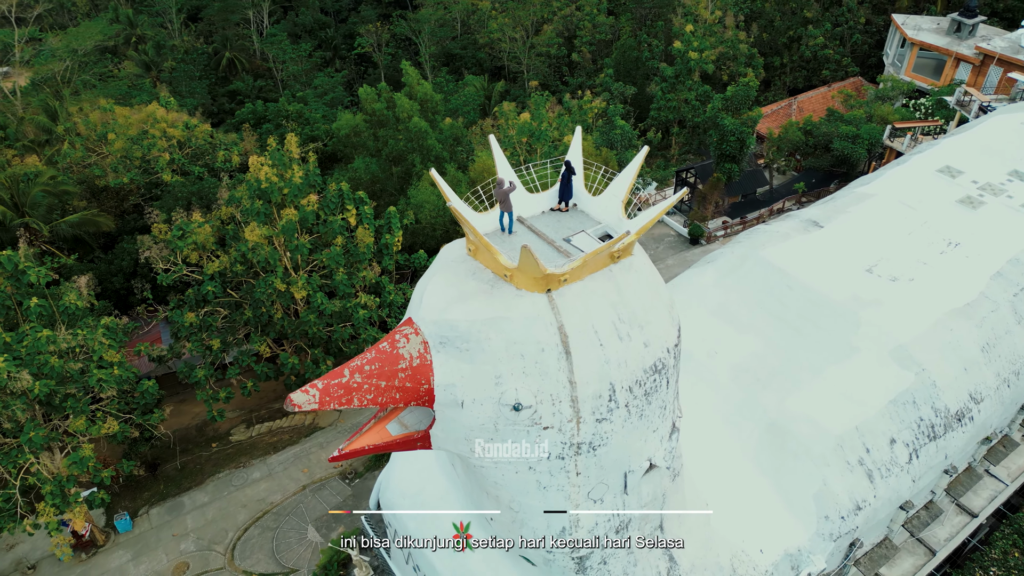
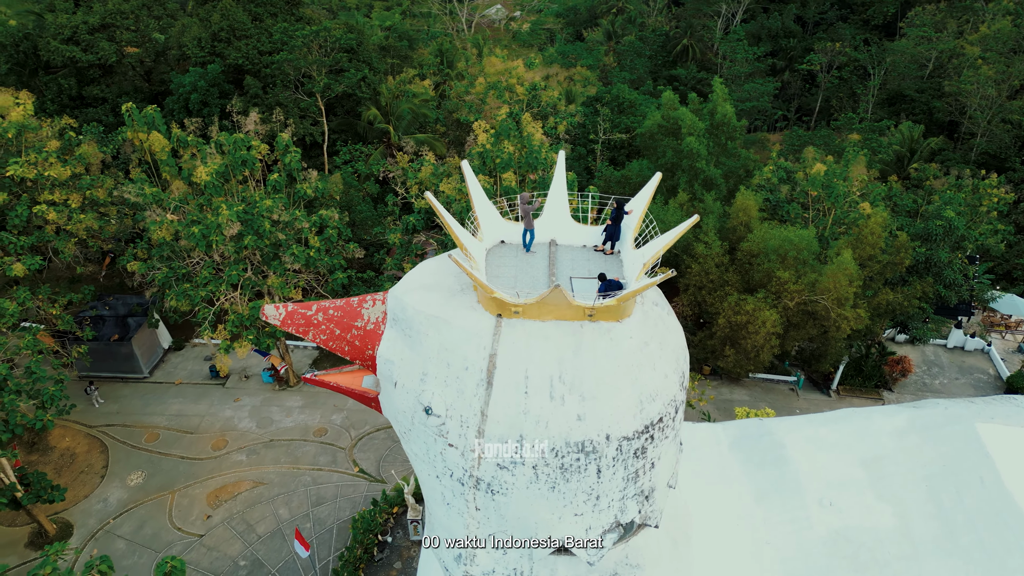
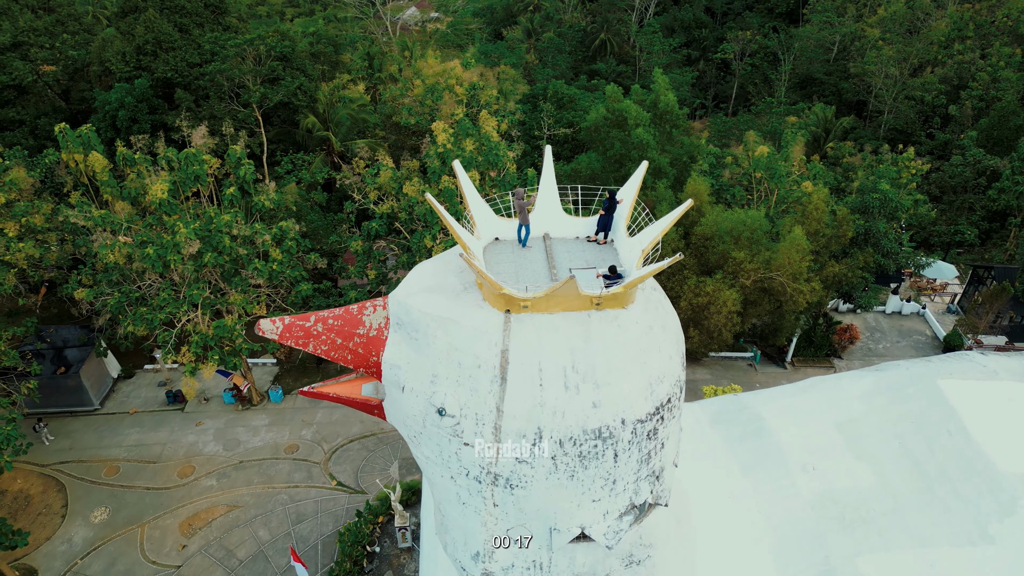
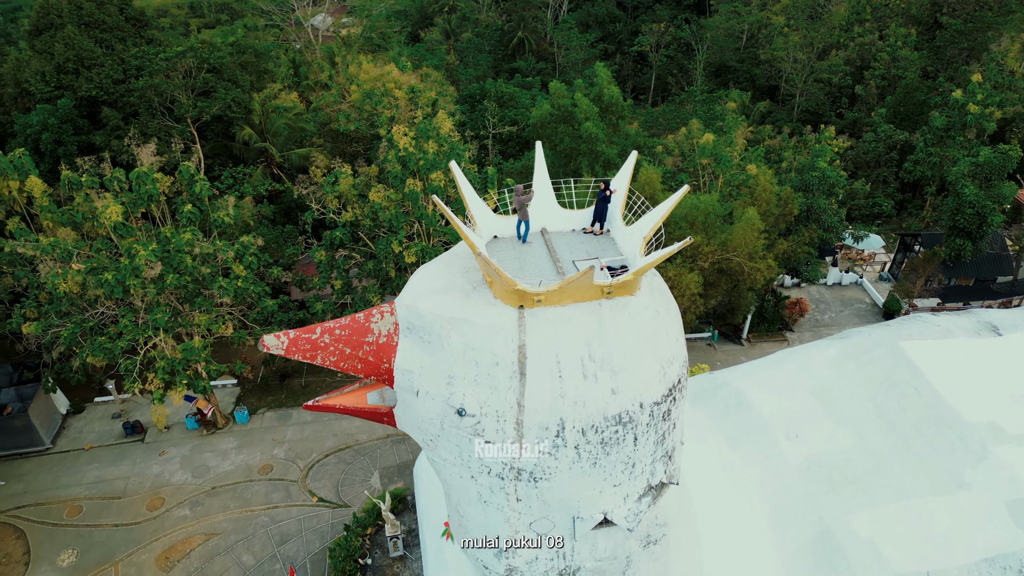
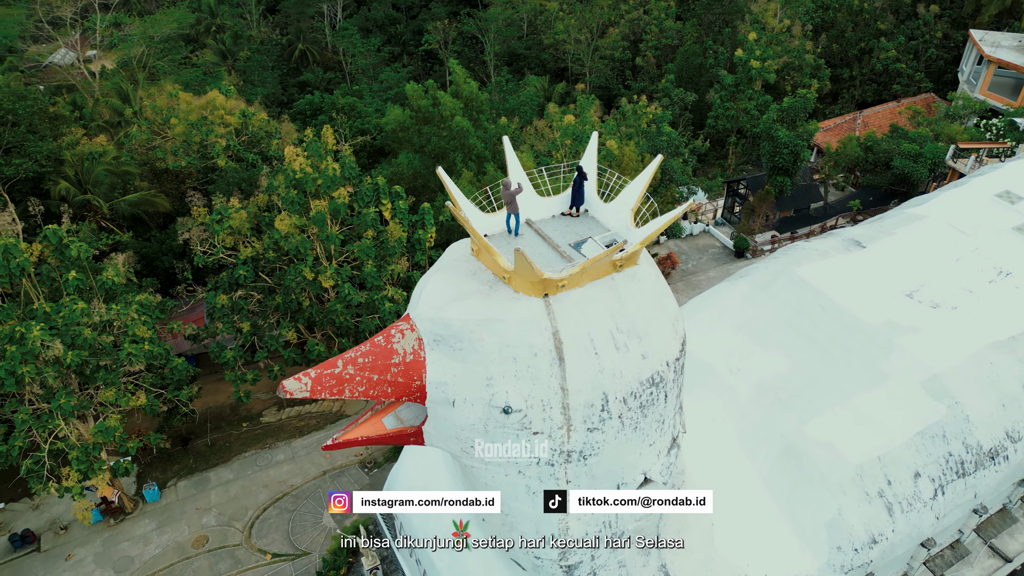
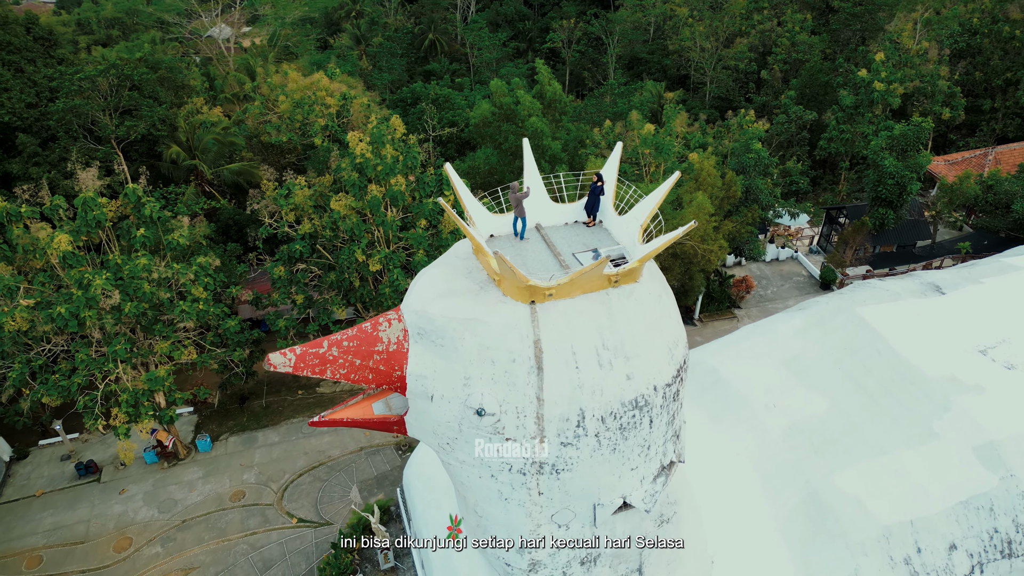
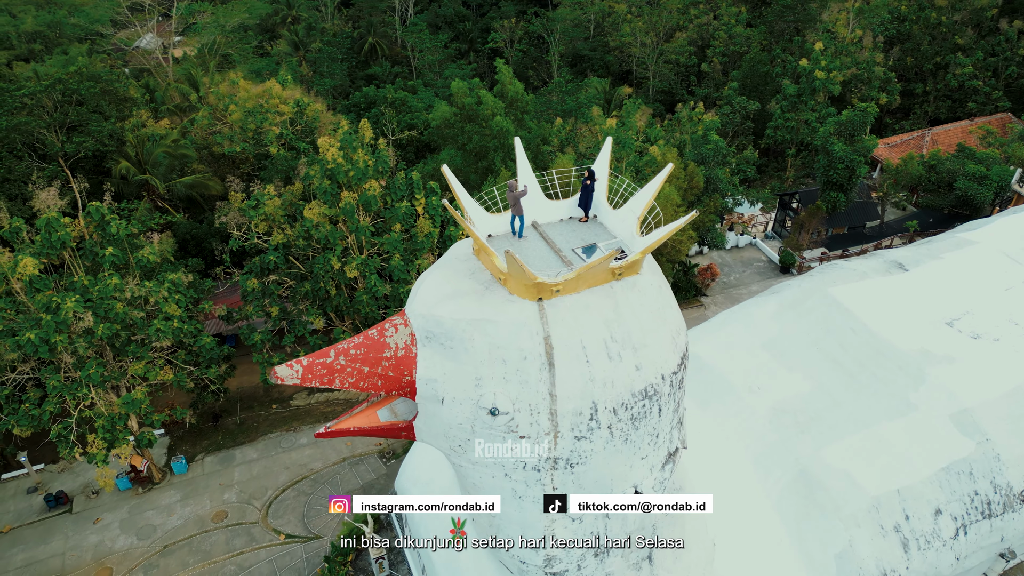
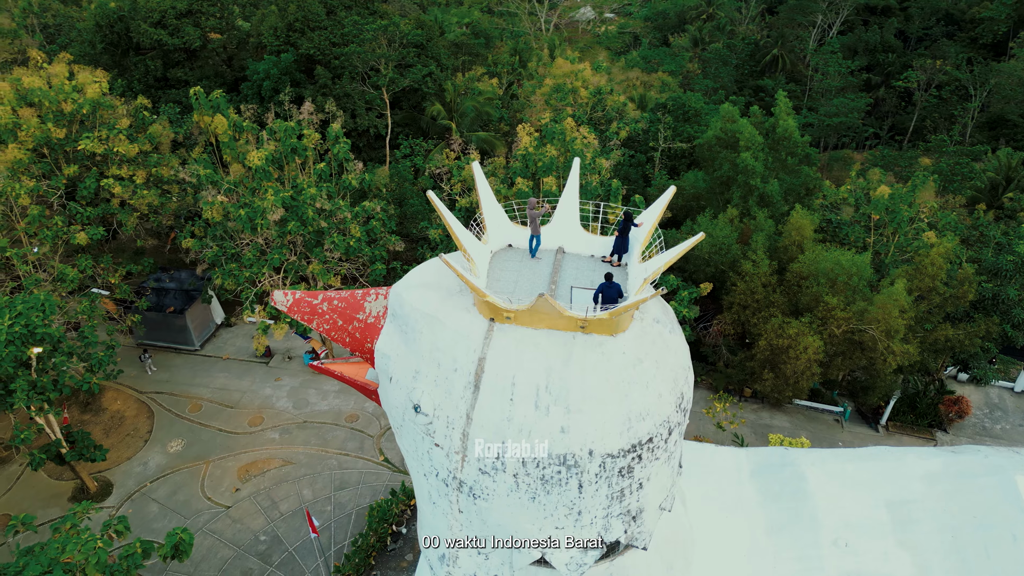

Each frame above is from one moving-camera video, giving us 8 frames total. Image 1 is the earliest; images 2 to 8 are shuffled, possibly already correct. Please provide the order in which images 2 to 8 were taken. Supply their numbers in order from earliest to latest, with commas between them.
5, 7, 6, 4, 3, 2, 8
